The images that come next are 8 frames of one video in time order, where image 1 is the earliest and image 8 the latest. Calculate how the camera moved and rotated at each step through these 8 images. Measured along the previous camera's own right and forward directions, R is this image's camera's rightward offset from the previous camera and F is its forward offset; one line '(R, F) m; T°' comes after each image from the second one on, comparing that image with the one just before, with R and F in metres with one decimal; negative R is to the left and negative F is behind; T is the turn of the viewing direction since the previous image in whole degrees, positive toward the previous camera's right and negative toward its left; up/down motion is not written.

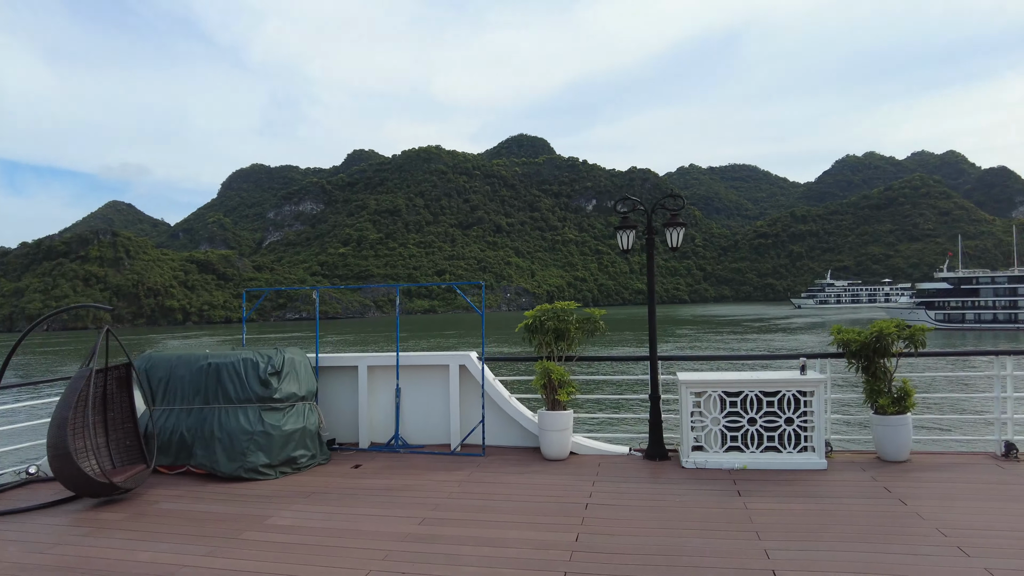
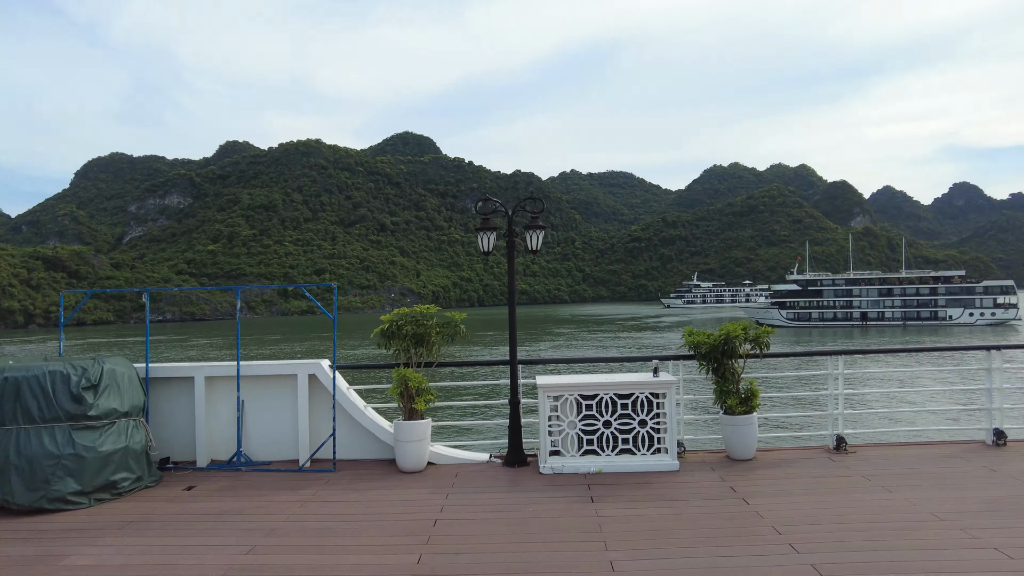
(+0.2, +0.2) m; +10°
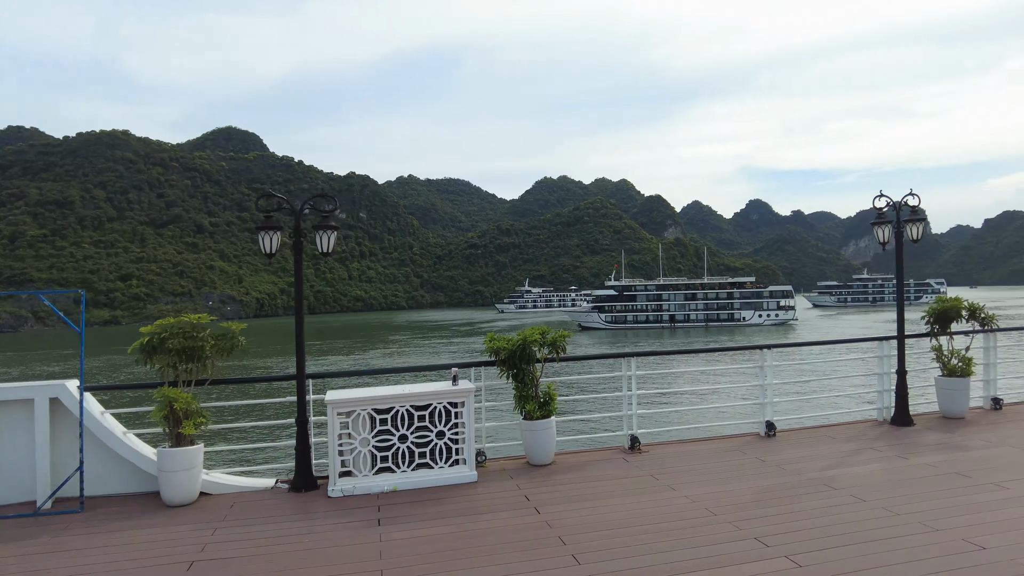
(+0.2, +0.2) m; +14°
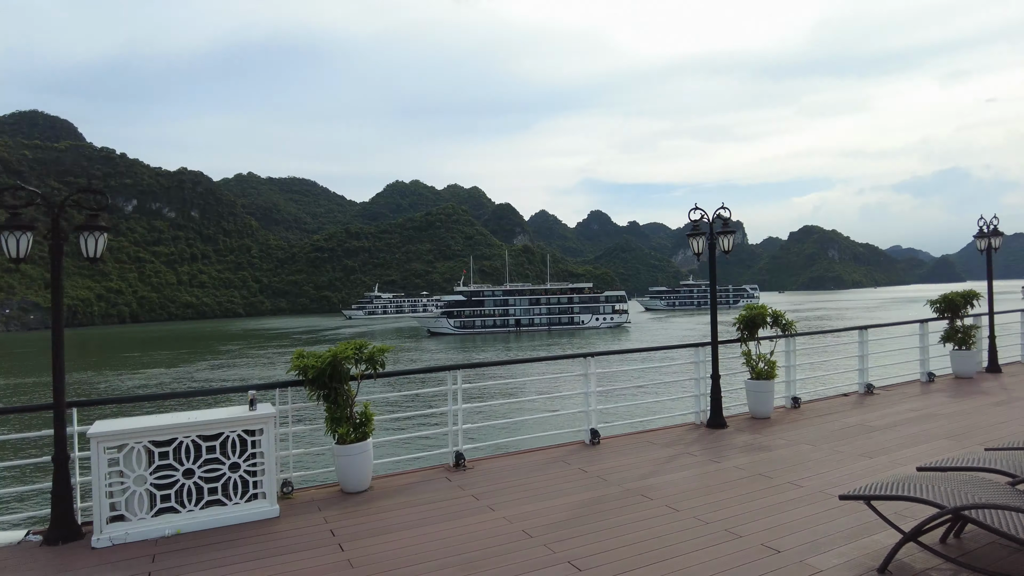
(+0.2, +0.2) m; +13°
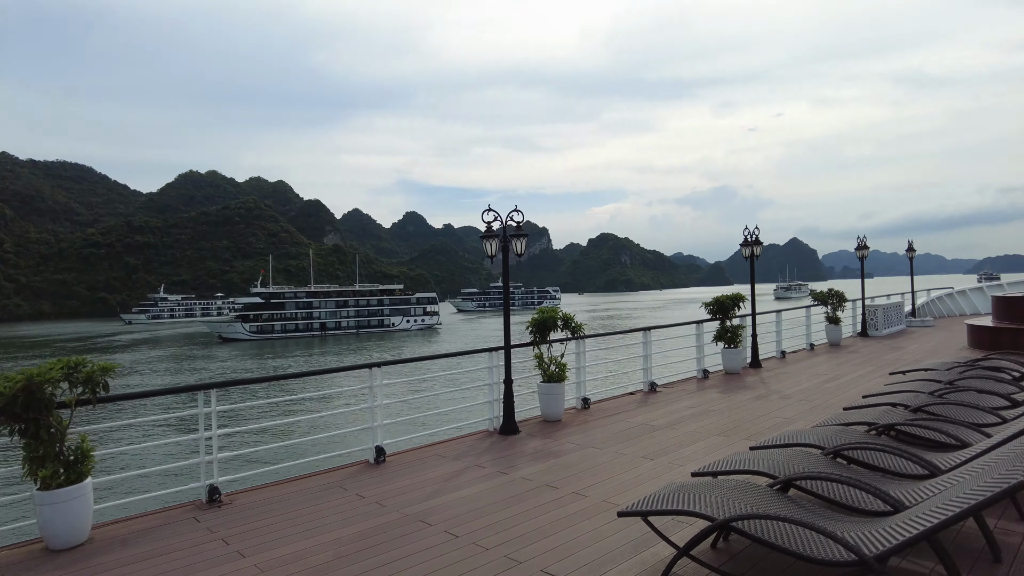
(+0.2, +0.3) m; +16°
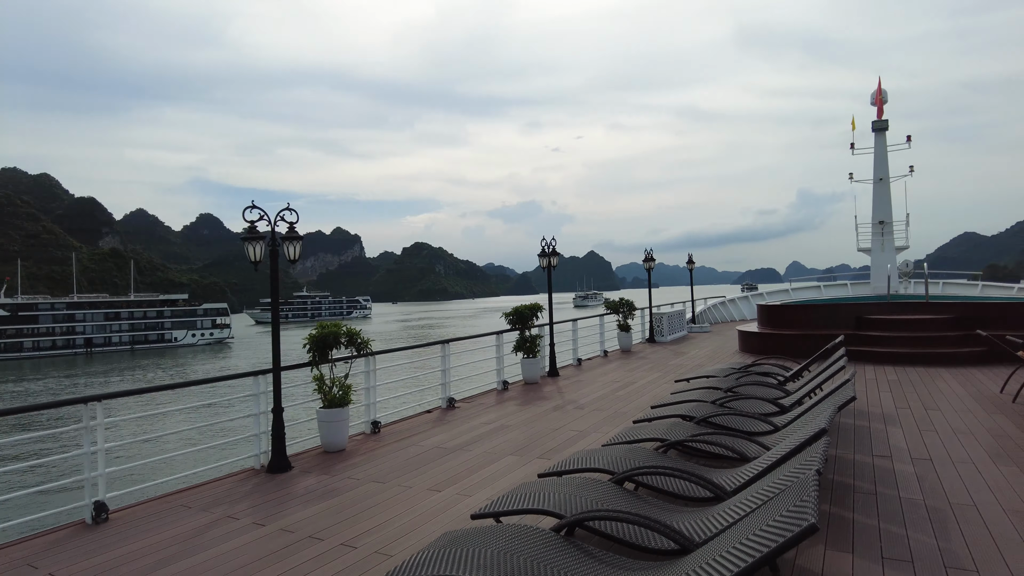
(+0.2, +0.4) m; +16°
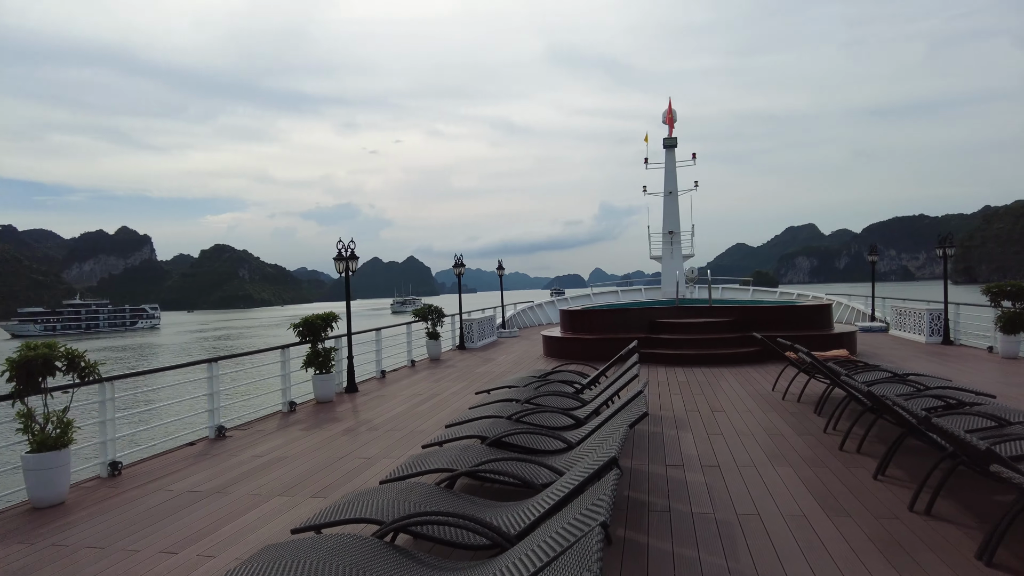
(+0.2, +0.4) m; +16°
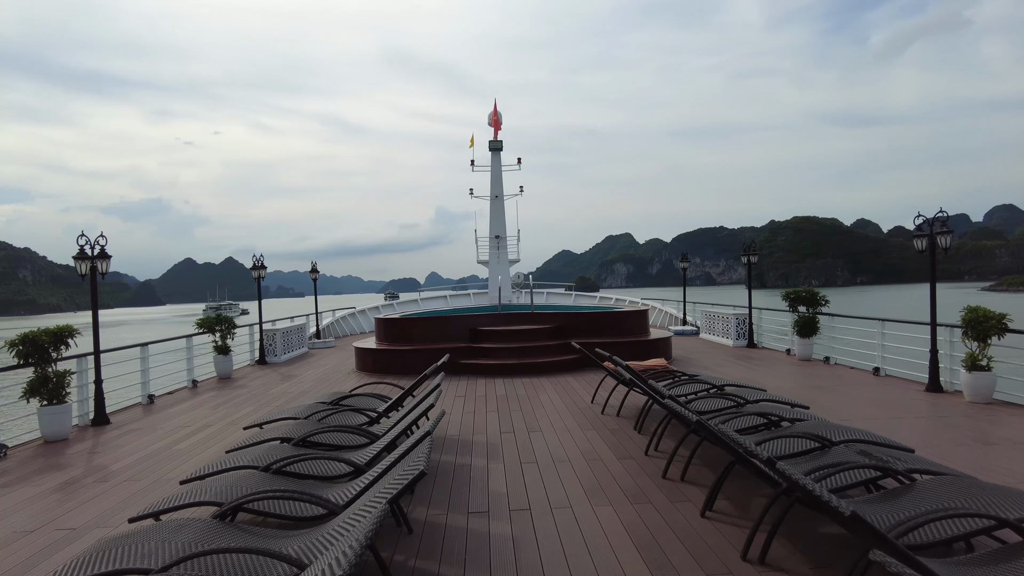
(+0.3, +0.7) m; +14°
